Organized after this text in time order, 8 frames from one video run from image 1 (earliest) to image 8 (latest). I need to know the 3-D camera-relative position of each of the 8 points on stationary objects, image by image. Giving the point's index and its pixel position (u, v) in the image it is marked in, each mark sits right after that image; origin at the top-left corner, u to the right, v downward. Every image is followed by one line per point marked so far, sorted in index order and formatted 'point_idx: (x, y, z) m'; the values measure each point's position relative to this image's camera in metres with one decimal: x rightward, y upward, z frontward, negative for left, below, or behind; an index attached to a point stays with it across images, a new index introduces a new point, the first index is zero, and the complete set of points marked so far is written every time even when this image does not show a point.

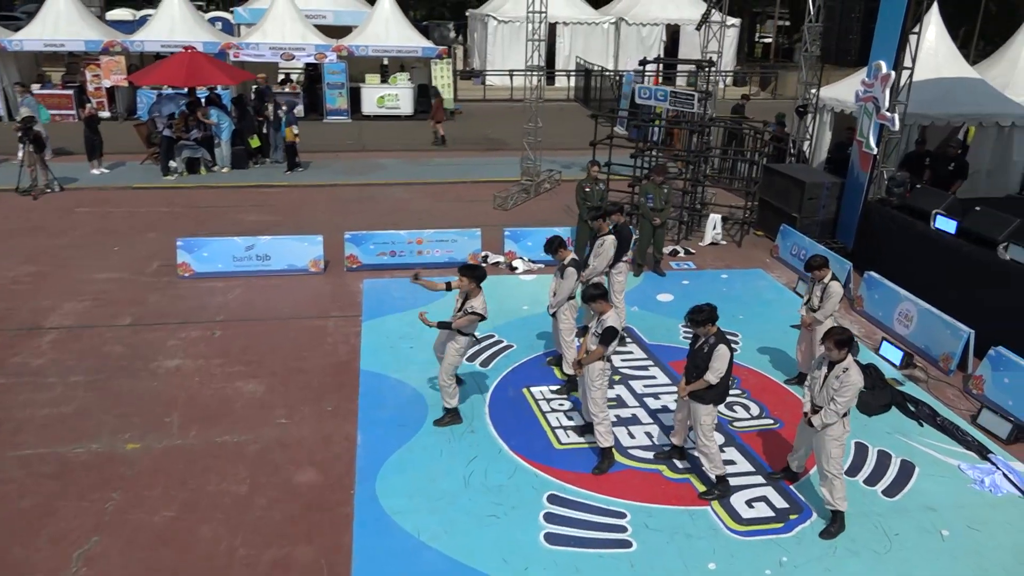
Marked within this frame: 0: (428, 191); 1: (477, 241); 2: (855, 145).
0: (-1.9, +2.2, +18.3) m
1: (-0.6, +0.8, +13.6) m
2: (+6.0, +2.5, +14.1) m
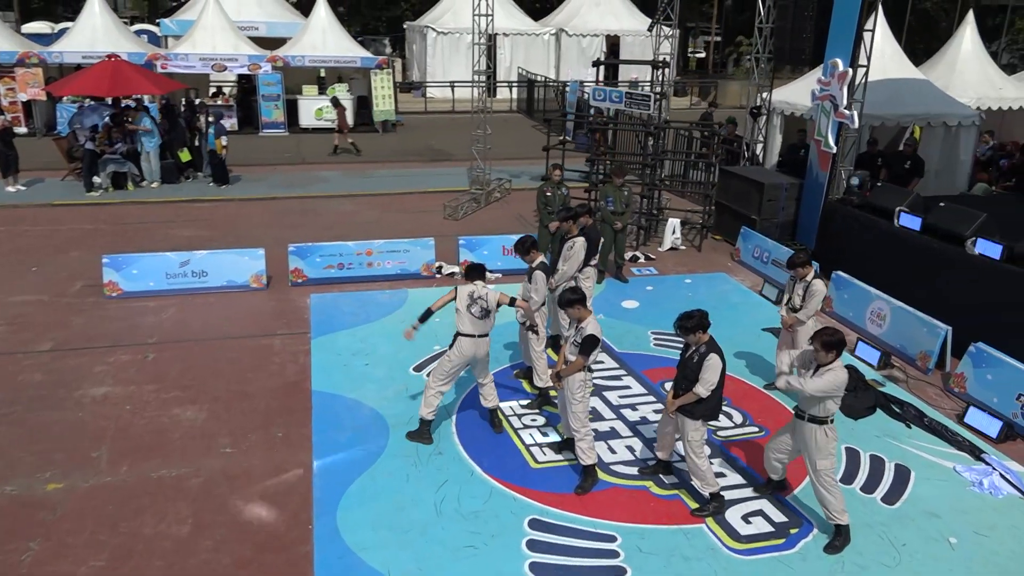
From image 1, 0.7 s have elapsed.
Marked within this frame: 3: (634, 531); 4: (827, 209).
0: (-3.0, +1.9, +17.5) m
1: (-1.3, +0.6, +12.9) m
2: (+5.2, +2.5, +13.9) m
3: (+1.0, -2.0, +6.8) m
4: (+5.3, +1.3, +13.6) m
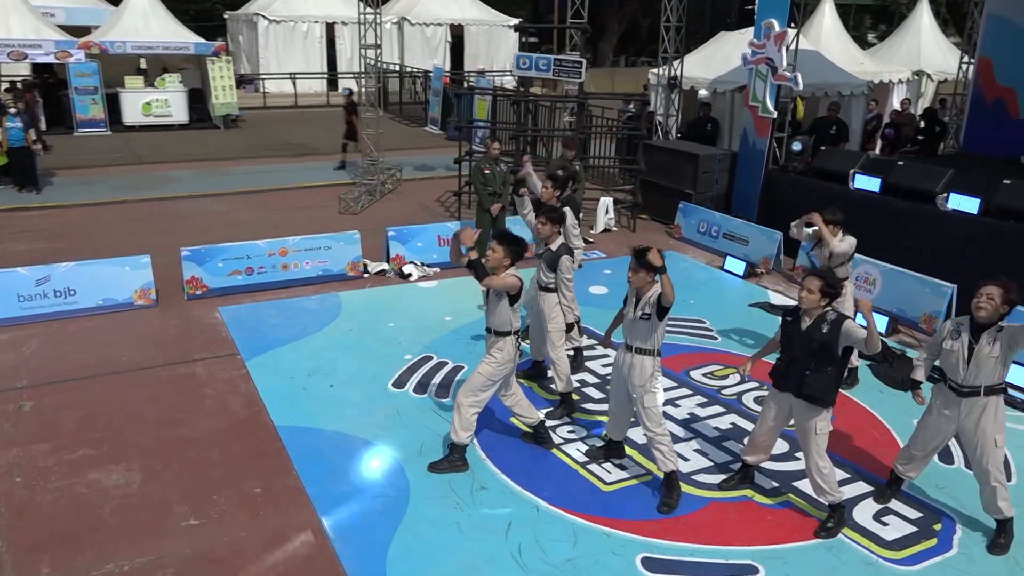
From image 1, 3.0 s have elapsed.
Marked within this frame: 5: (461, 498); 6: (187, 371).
0: (-4.9, +1.6, +15.0) m
1: (-2.1, +0.6, +10.9) m
2: (+3.8, +2.9, +13.3) m
3: (+1.7, -1.8, +5.5) m
4: (+4.1, +1.8, +13.0) m
5: (-0.4, -1.6, +6.0) m
6: (-3.2, -0.8, +8.0) m
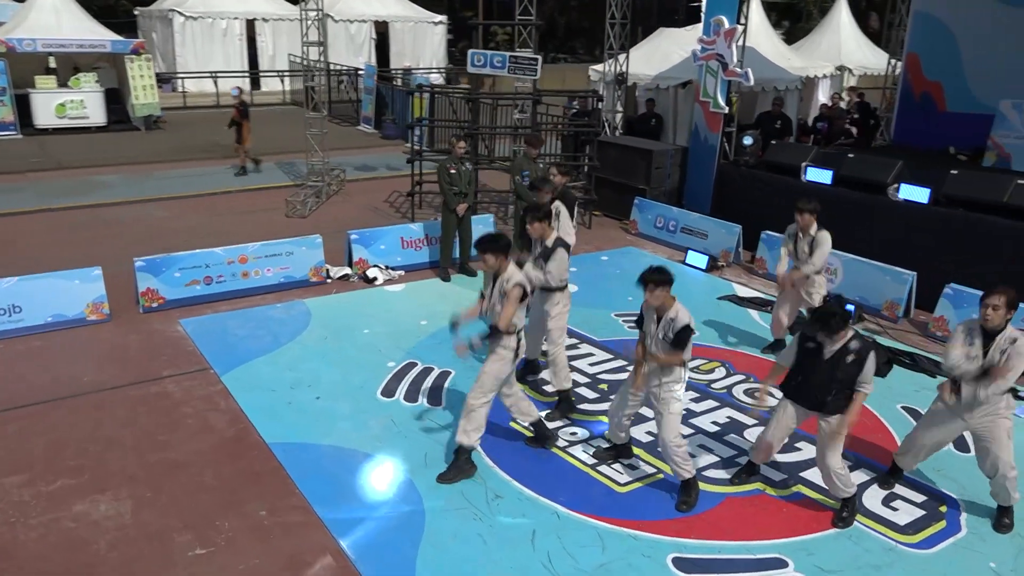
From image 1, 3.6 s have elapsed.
0: (-5.7, +1.5, +14.3) m
1: (-2.5, +0.5, +10.5) m
2: (+3.1, +3.0, +13.5) m
3: (+1.9, -1.8, +5.5) m
4: (+3.4, +1.9, +13.3) m
5: (-0.2, -1.6, +5.9) m
6: (-3.3, -0.9, +7.5) m
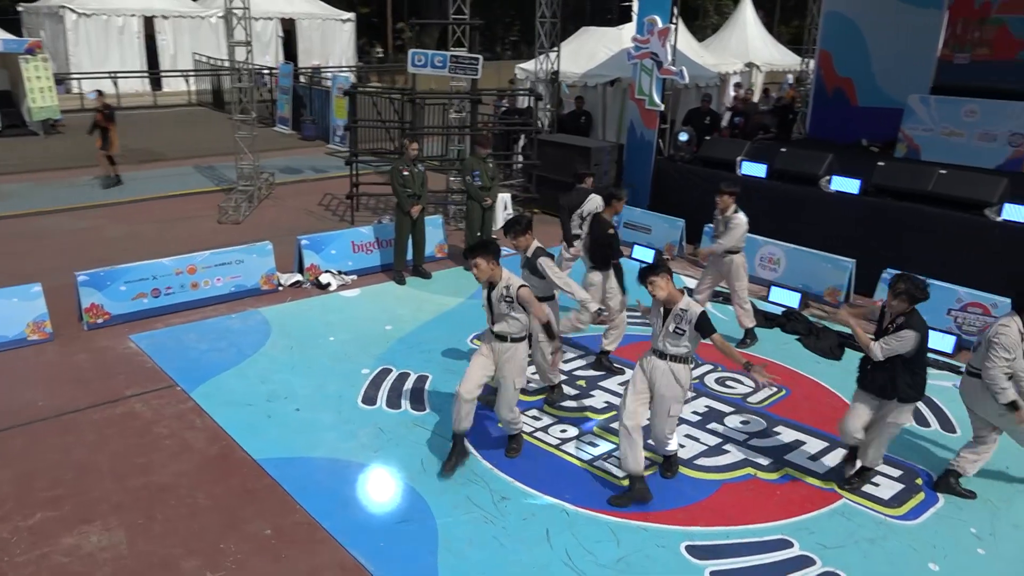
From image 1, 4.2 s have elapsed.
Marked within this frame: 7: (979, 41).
0: (-6.7, +1.2, +13.6) m
1: (-3.0, +0.4, +10.2) m
2: (+2.1, +3.1, +13.8) m
3: (+2.0, -1.7, +5.8) m
4: (+2.4, +2.0, +13.6) m
5: (-0.2, -1.6, +5.9) m
6: (-3.4, -1.1, +7.2) m
7: (+8.3, +4.4, +14.5) m
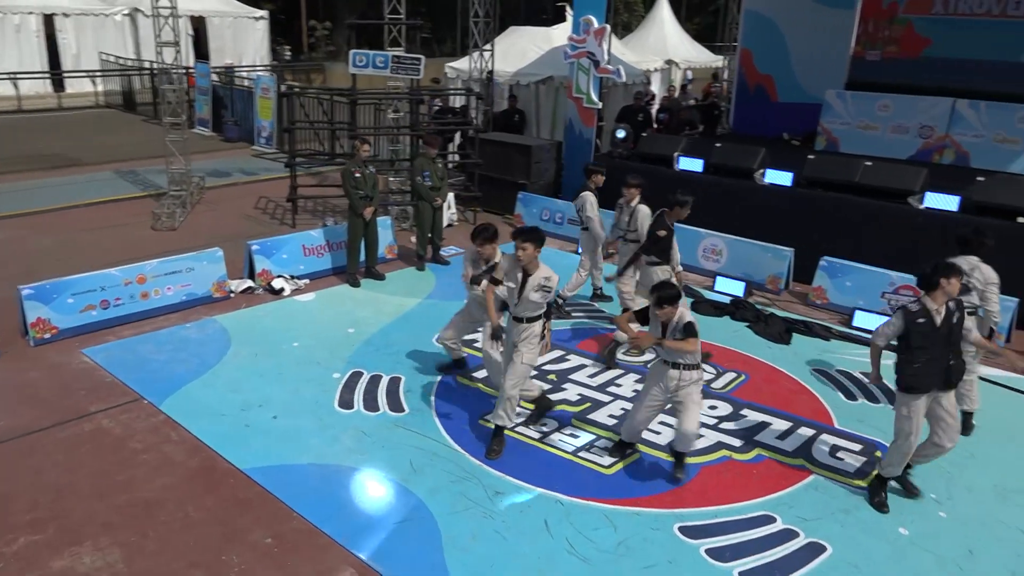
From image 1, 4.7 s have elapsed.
0: (-7.6, +1.0, +13.0) m
1: (-3.6, +0.3, +10.0) m
2: (+1.0, +3.2, +14.1) m
3: (+2.0, -1.6, +6.1) m
4: (+1.4, +2.1, +14.0) m
5: (-0.2, -1.6, +6.0) m
6: (-3.6, -1.2, +6.9) m
7: (+7.1, +4.7, +15.4) m
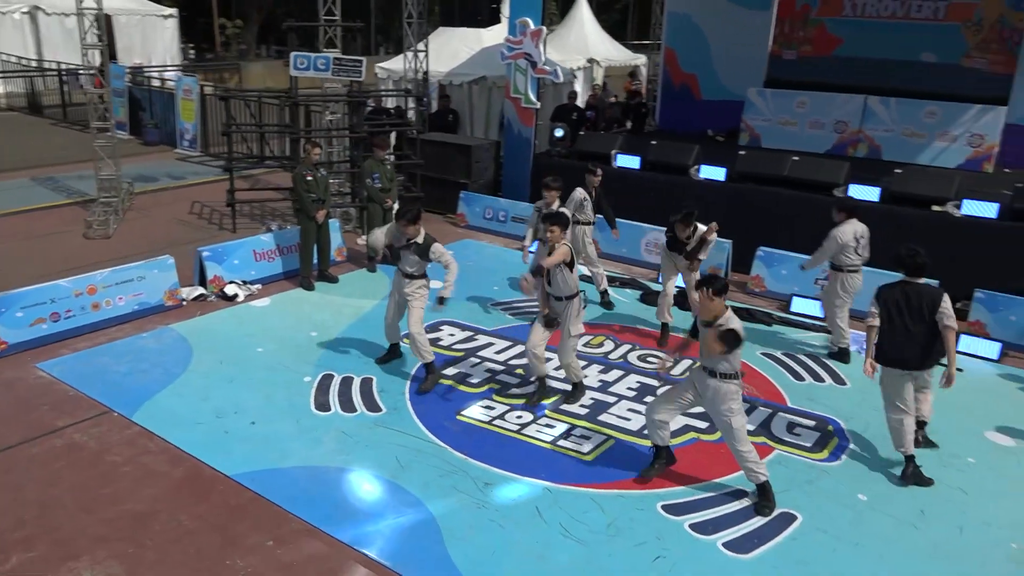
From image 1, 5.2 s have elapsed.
0: (-8.4, +0.8, +12.4) m
1: (-4.1, +0.2, +9.8) m
2: (-0.1, +3.3, +14.3) m
3: (+1.9, -1.5, +6.6) m
4: (+0.4, +2.2, +14.3) m
5: (-0.3, -1.6, +6.2) m
6: (-3.7, -1.3, +6.8) m
7: (+5.8, +5.0, +16.3) m
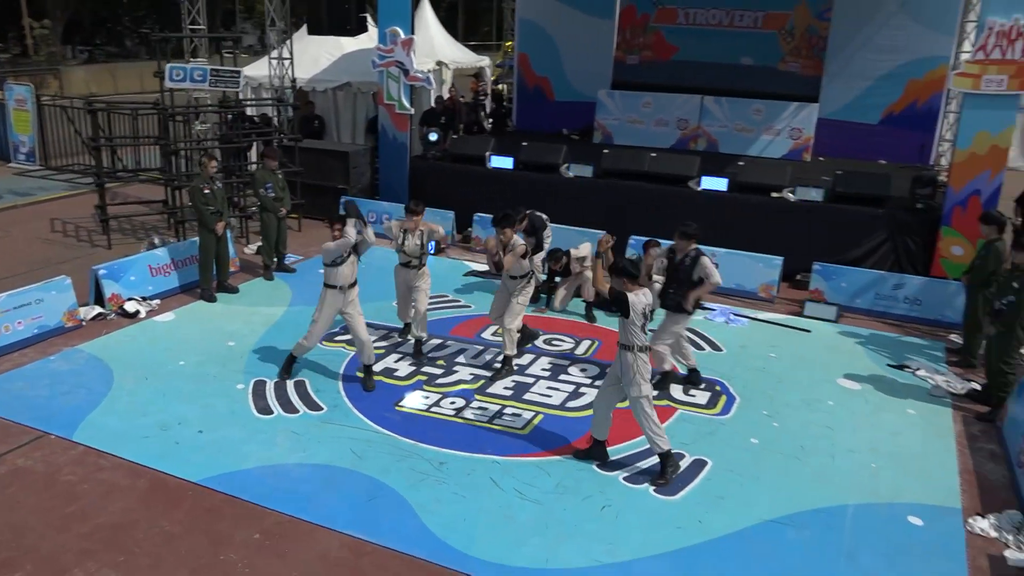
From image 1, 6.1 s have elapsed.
0: (-10.0, +0.3, +11.2) m
1: (-5.2, 0.0, +9.6) m
2: (-2.4, +3.3, +14.8) m
3: (+1.4, -1.4, +7.7) m
4: (-1.8, +2.2, +14.9) m
5: (-0.6, -1.6, +6.9) m
6: (-4.2, -1.5, +6.7) m
7: (+2.9, +5.3, +17.9) m
